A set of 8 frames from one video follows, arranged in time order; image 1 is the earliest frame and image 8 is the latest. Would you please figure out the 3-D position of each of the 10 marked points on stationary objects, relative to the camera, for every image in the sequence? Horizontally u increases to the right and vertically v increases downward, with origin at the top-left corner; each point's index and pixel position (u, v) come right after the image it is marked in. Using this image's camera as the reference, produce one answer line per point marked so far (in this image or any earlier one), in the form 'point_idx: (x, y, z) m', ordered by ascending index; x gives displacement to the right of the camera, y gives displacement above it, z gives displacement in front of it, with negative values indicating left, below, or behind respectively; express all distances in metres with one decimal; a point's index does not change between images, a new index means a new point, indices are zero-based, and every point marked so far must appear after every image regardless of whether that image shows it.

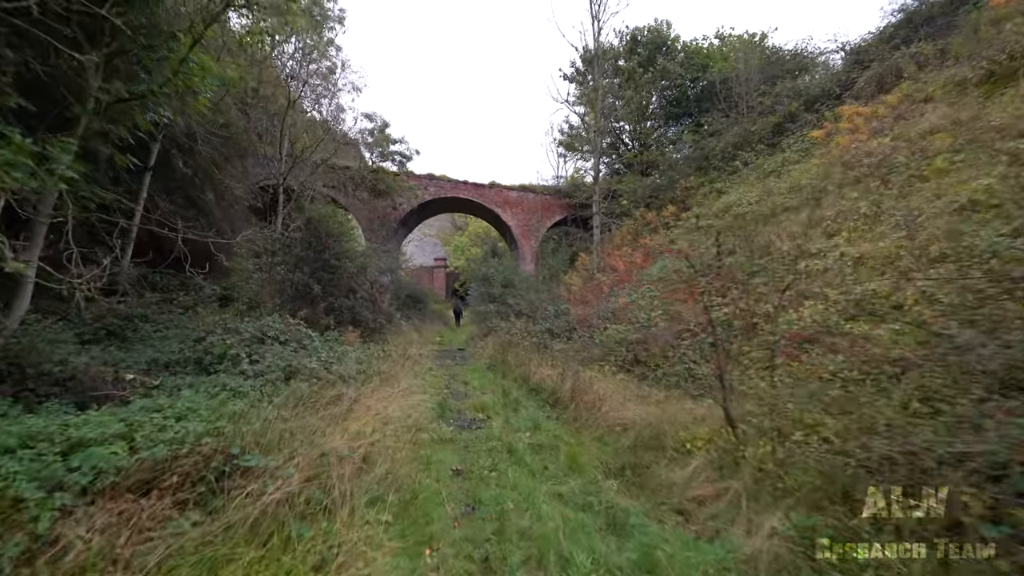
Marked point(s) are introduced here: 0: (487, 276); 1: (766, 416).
0: (-1.0, +0.4, +16.4) m
1: (+2.5, -1.2, +4.2) m
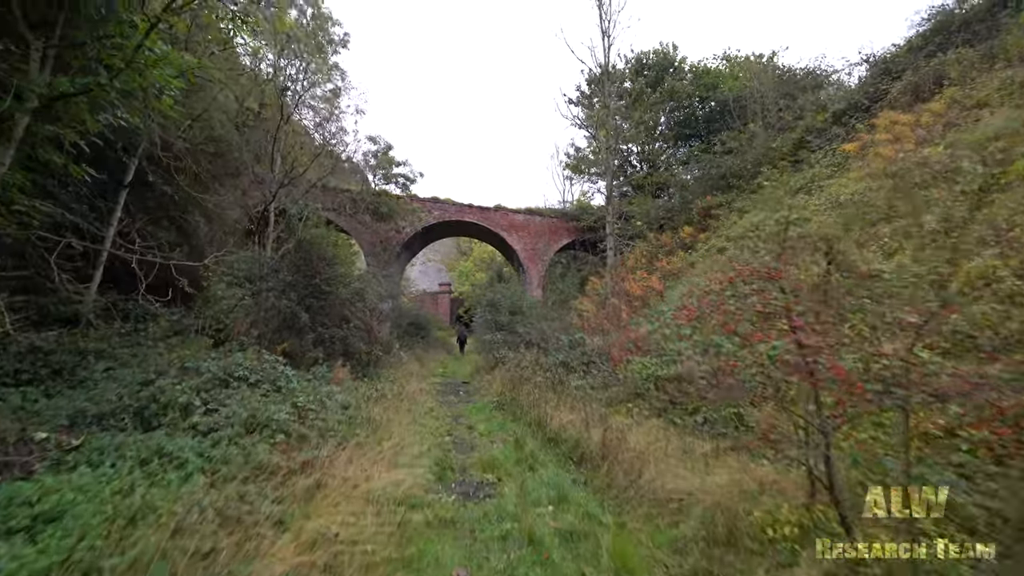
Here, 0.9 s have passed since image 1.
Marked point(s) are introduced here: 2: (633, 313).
0: (-0.7, -0.5, +15.3) m
1: (+2.7, -1.5, +3.0) m
2: (+3.4, -0.8, +11.9) m
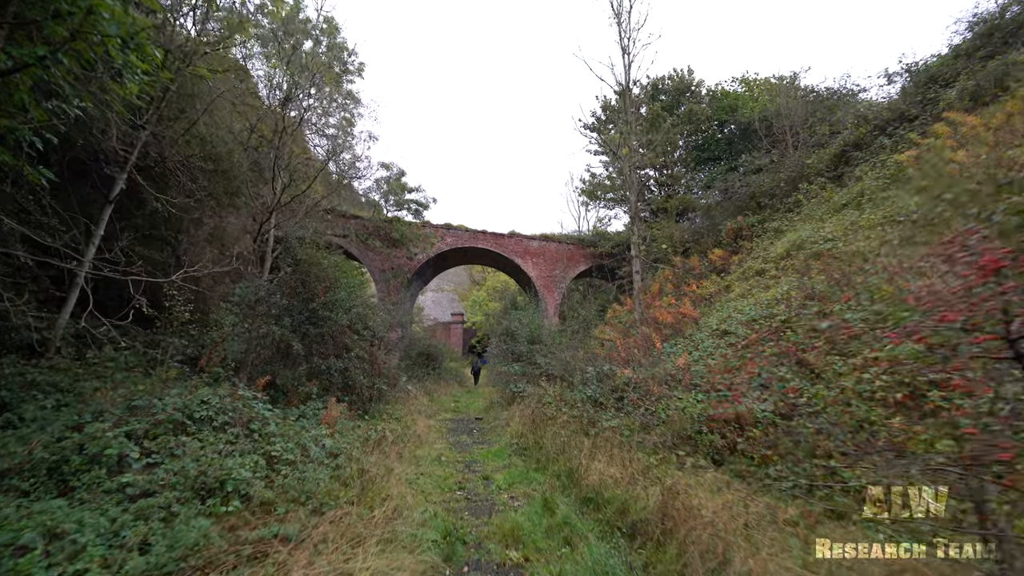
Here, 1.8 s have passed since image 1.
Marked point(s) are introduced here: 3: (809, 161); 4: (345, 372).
0: (-0.1, -1.4, +14.2) m
1: (+2.9, -1.5, +1.8) m
2: (+3.8, -1.4, +10.6) m
3: (+10.3, +4.4, +14.9) m
4: (-3.3, -1.6, +8.3) m
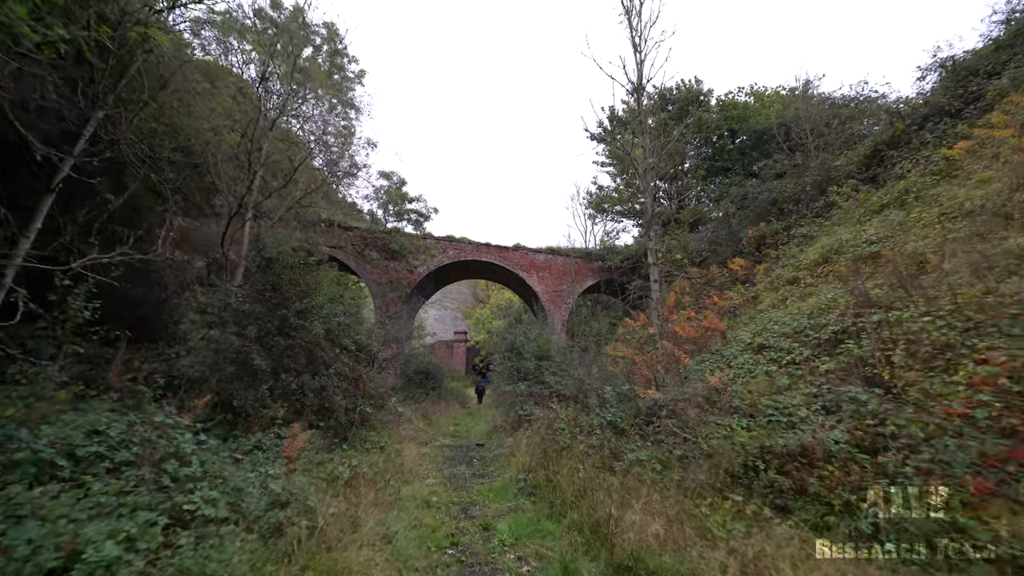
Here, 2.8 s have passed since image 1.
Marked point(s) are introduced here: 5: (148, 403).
0: (+0.1, -1.8, +12.9) m
1: (+2.9, -1.3, +0.5) m
2: (+4.0, -1.6, +9.3) m
3: (+10.5, +4.0, +13.8) m
4: (-3.2, -1.7, +7.0) m
5: (-4.4, -1.4, +5.1) m
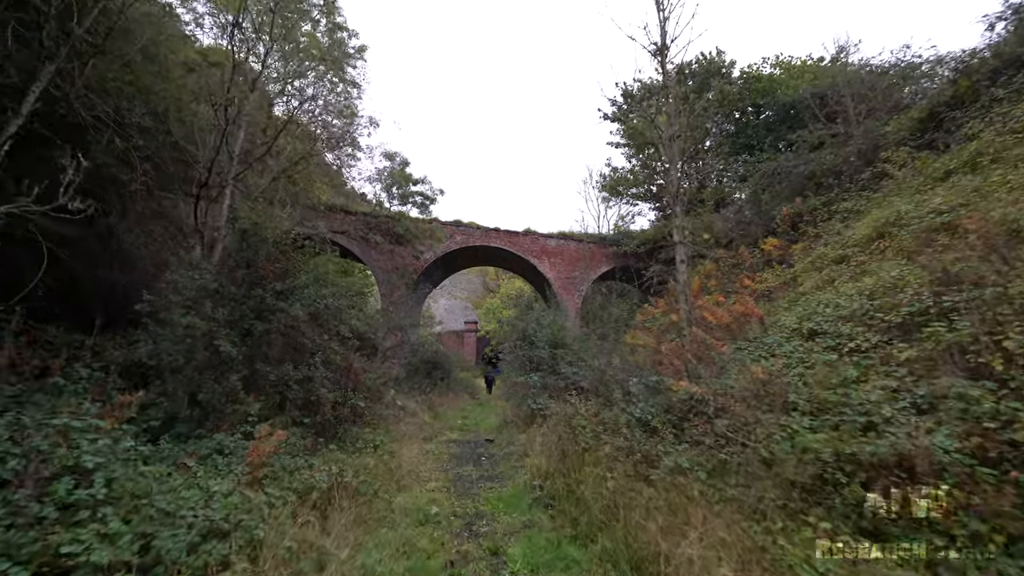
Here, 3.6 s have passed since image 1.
0: (+0.4, -1.3, +12.0) m
1: (+2.9, -1.1, -0.5) m
2: (+4.2, -1.2, +8.2) m
3: (+10.8, +4.6, +12.4) m
4: (-3.0, -1.4, +6.1) m
5: (-4.3, -1.1, +4.3) m
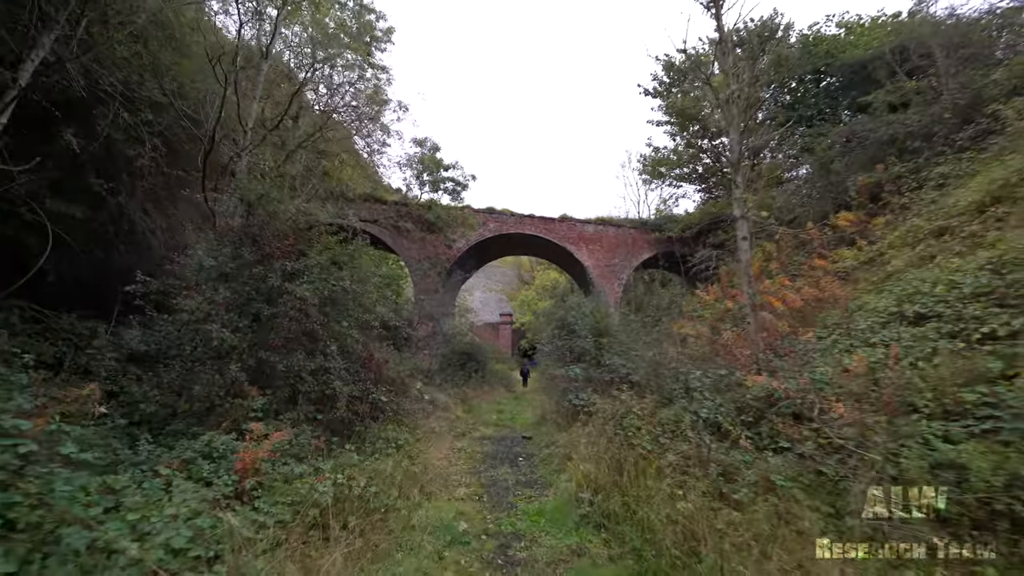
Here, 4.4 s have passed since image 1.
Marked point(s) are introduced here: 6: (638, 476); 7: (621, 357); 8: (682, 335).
0: (+1.4, -0.9, +11.0) m
1: (+2.9, -0.8, -1.7) m
2: (+4.8, -0.8, +7.0) m
3: (+11.7, +5.1, +10.5) m
4: (-2.5, -1.1, +5.4) m
5: (-3.9, -0.9, +3.7) m
6: (+1.3, -1.9, +4.5) m
7: (+2.1, -1.3, +8.3) m
8: (+3.7, -1.0, +9.2) m
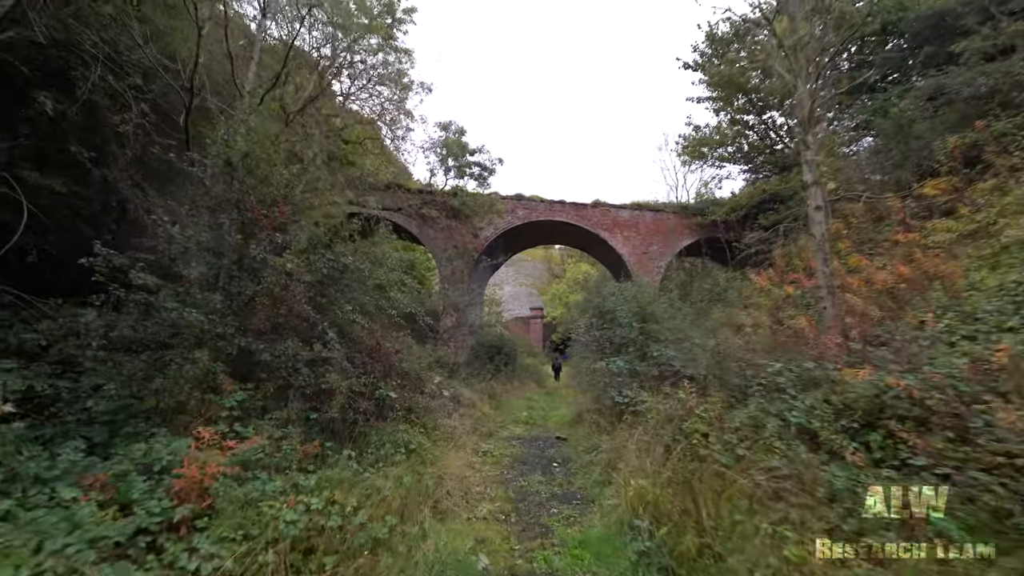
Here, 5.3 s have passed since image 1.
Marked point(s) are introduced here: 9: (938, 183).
0: (+2.1, -0.5, +9.8) m
1: (+2.7, -0.6, -2.9) m
2: (+5.3, -0.4, +5.6) m
3: (+12.3, +5.5, +8.6) m
4: (-2.1, -0.9, +4.6) m
5: (-3.7, -0.7, +2.9) m
6: (+1.6, -1.6, +3.4) m
7: (+2.6, -1.0, +7.1) m
8: (+4.3, -0.6, +7.9) m
9: (+9.5, +2.4, +9.5) m
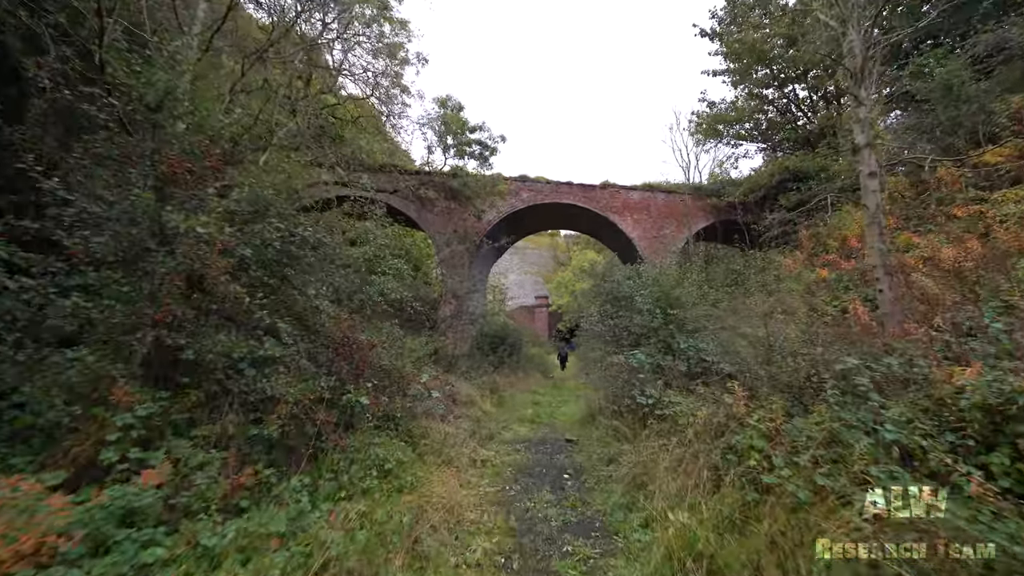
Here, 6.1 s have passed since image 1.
0: (+2.1, -0.2, +8.8) m
1: (+2.6, -0.6, -3.9) m
2: (+5.3, -0.2, +4.5) m
3: (+12.3, +5.9, +7.3) m
4: (-2.1, -0.7, +3.6) m
5: (-3.7, -0.5, +2.0) m
6: (+1.6, -1.5, +2.3) m
7: (+2.7, -0.7, +6.0) m
8: (+4.3, -0.3, +6.8) m
9: (+9.5, +2.7, +8.3) m
